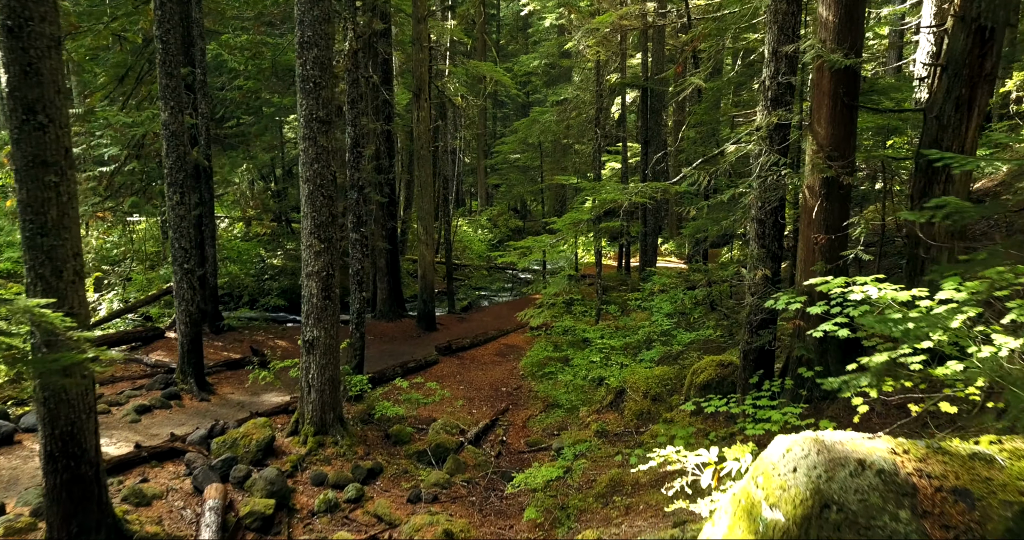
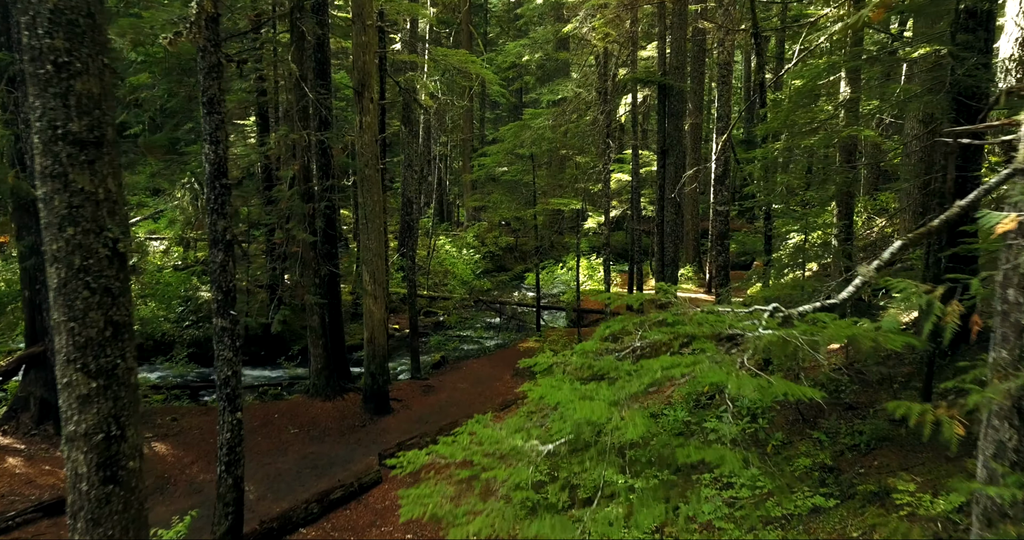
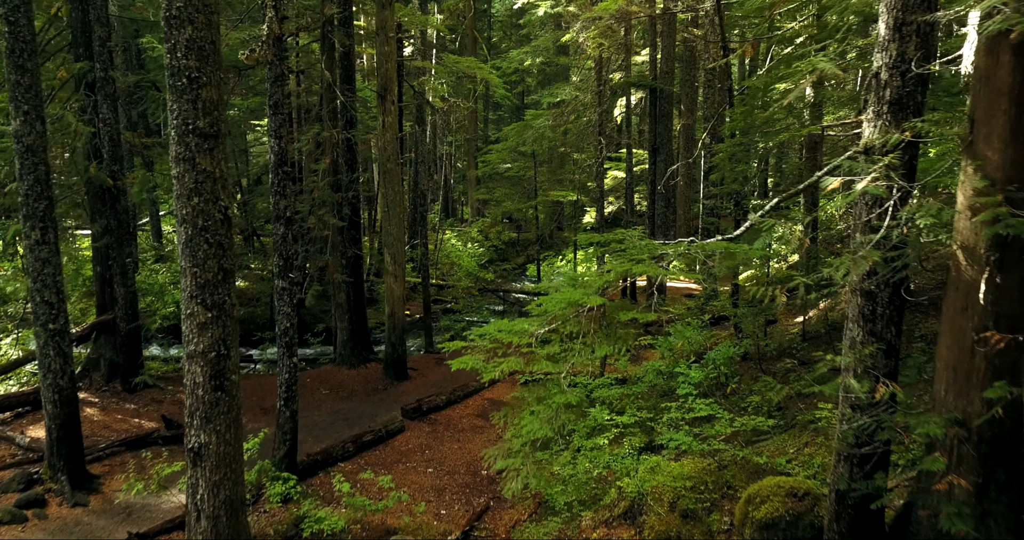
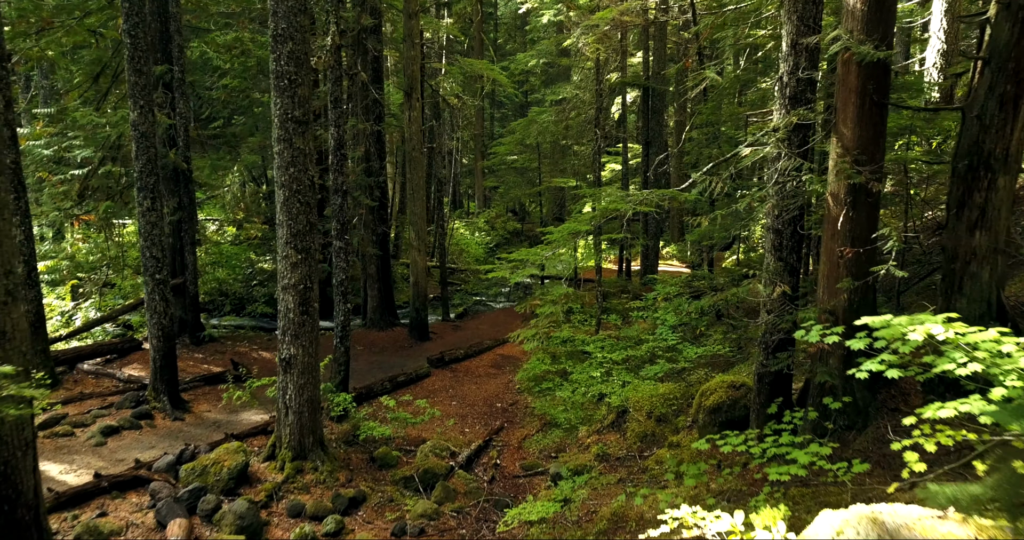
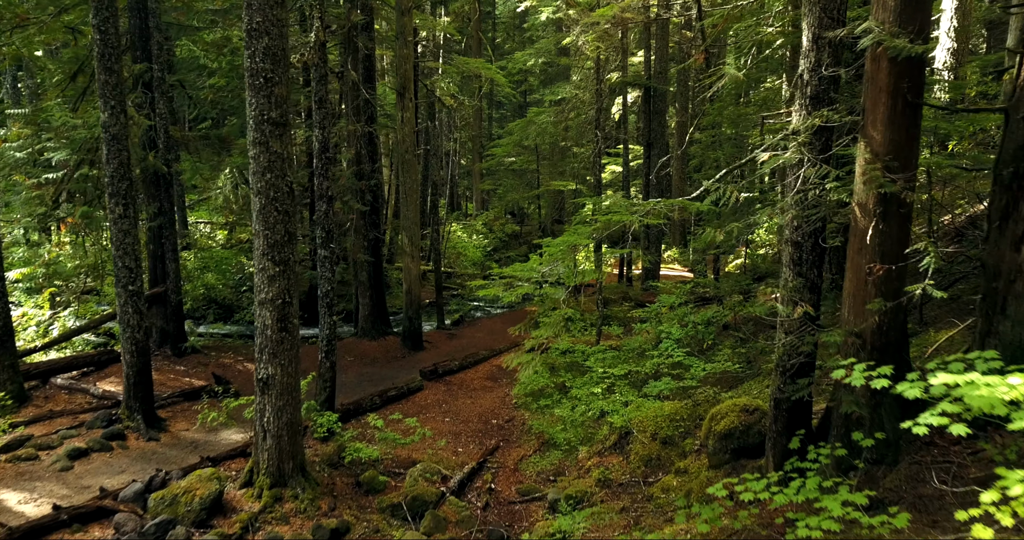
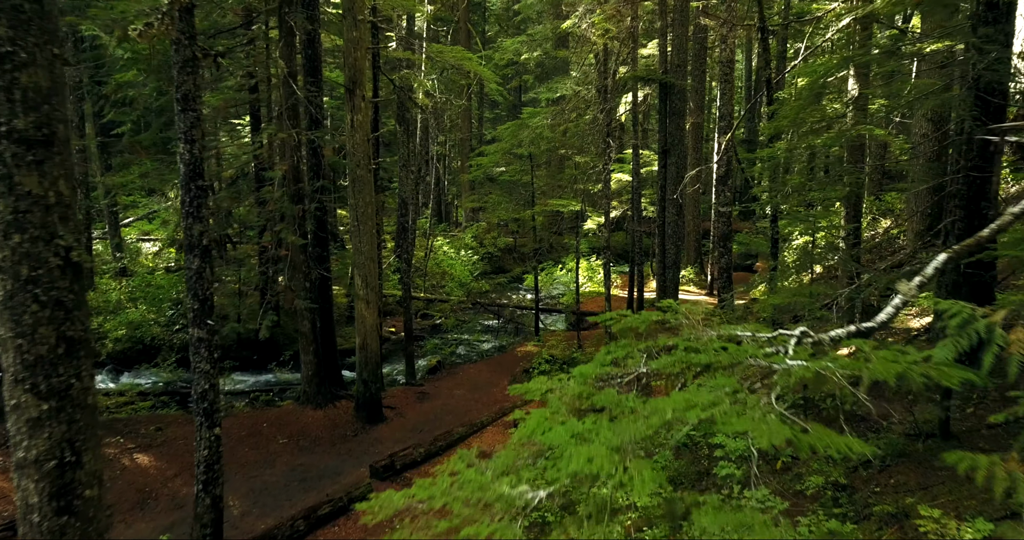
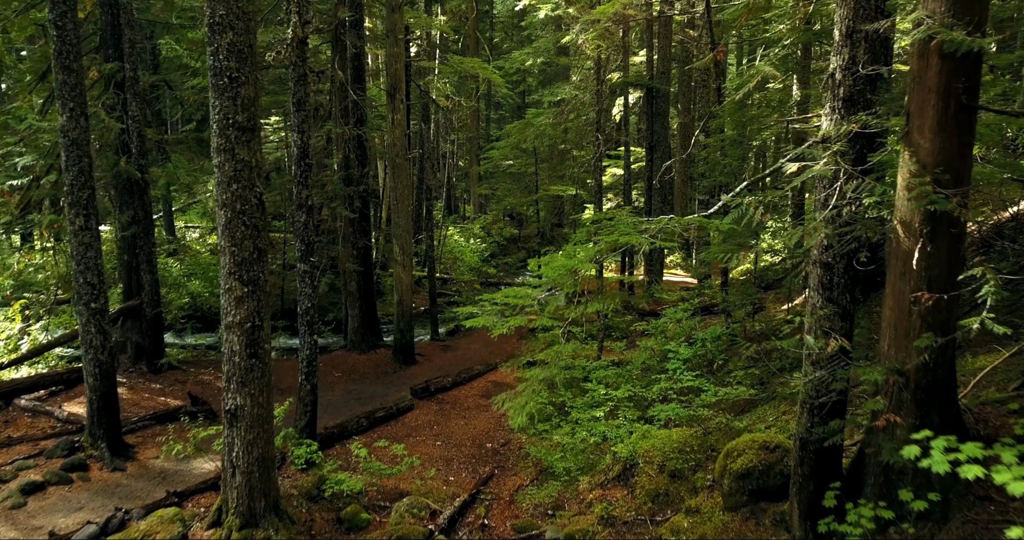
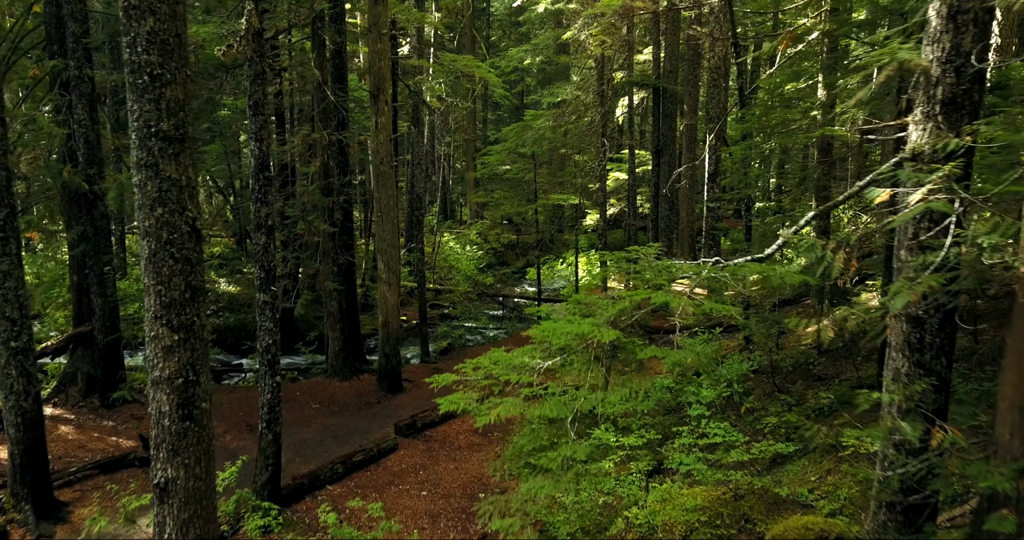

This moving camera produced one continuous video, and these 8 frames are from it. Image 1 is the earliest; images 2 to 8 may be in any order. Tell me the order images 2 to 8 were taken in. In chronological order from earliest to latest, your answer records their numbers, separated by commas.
4, 5, 7, 3, 8, 2, 6
